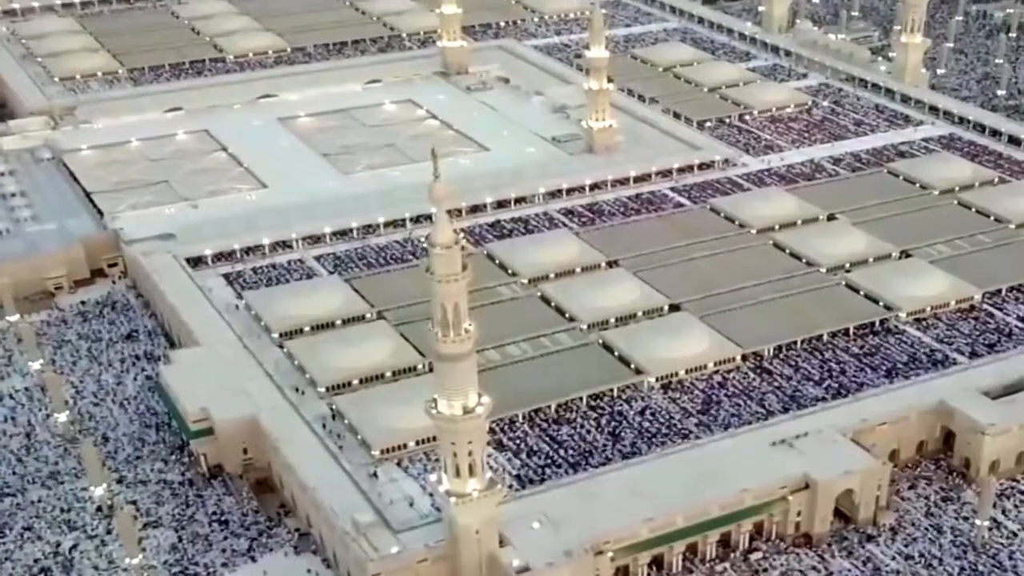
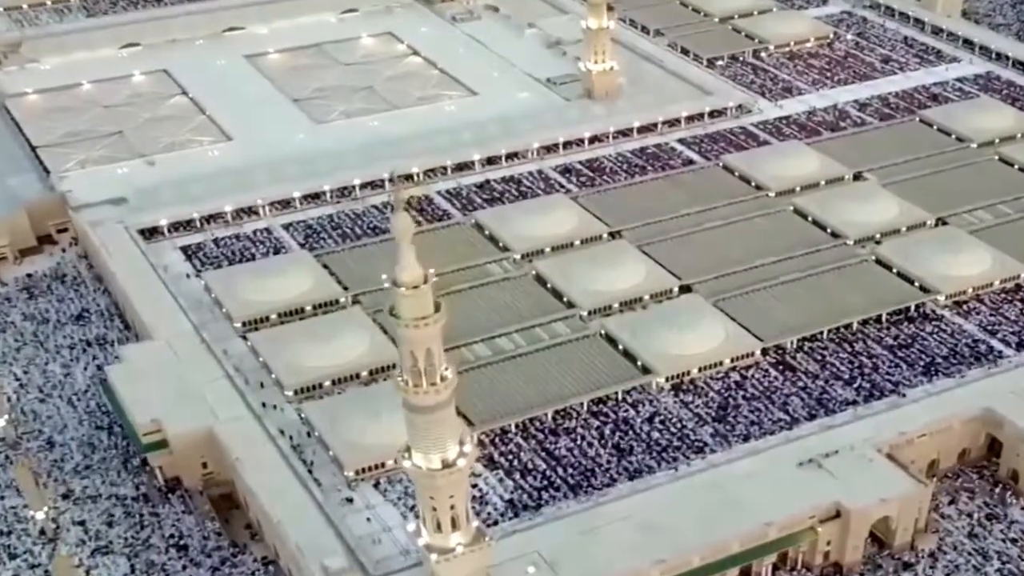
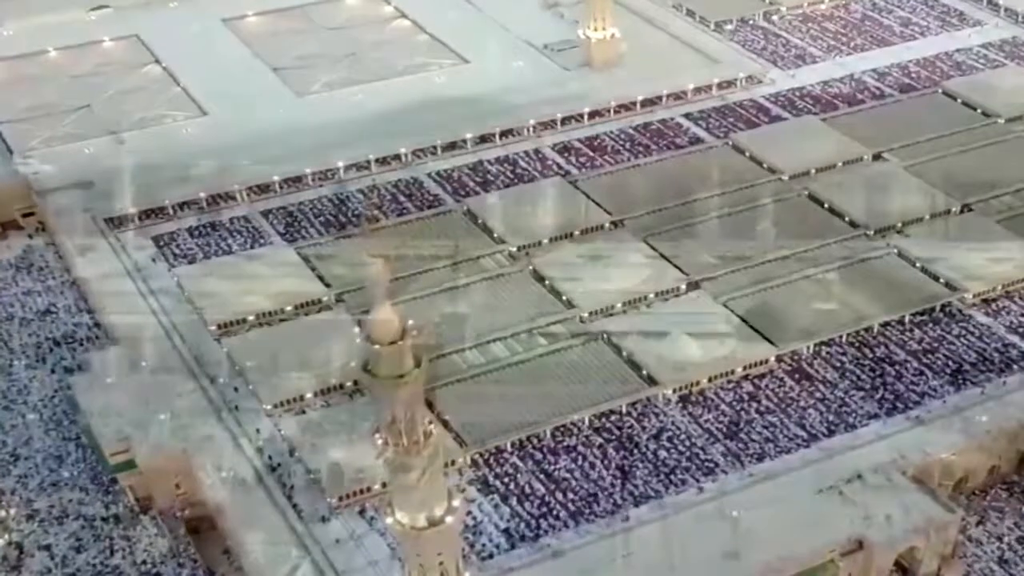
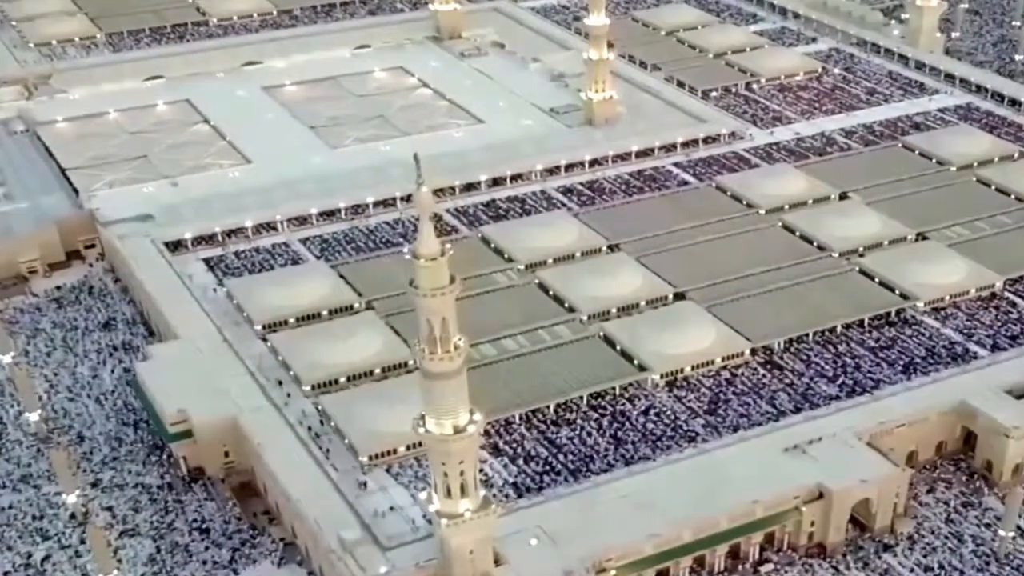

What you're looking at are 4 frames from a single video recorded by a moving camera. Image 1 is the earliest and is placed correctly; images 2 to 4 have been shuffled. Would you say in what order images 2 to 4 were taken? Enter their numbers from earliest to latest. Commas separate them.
4, 2, 3
